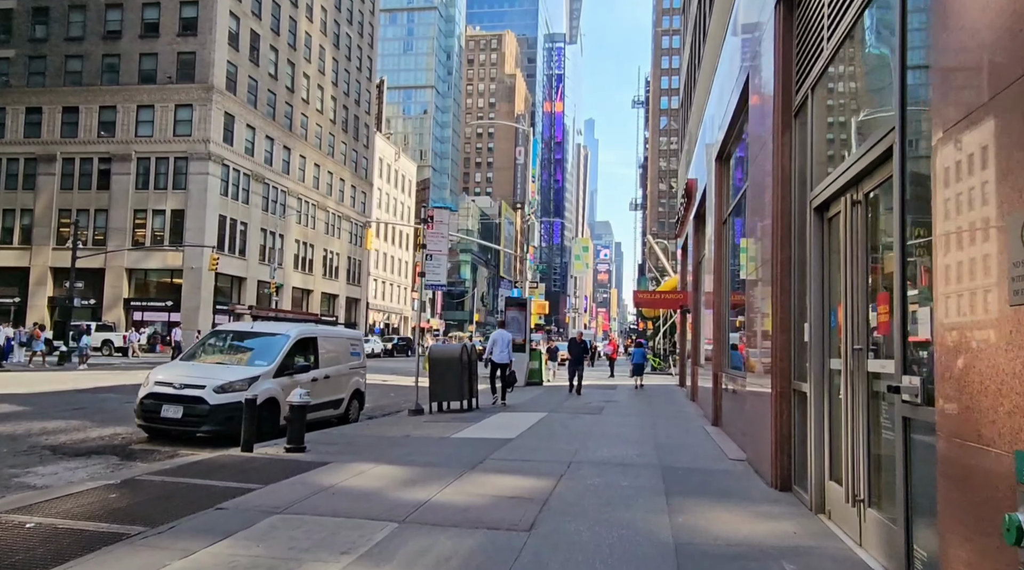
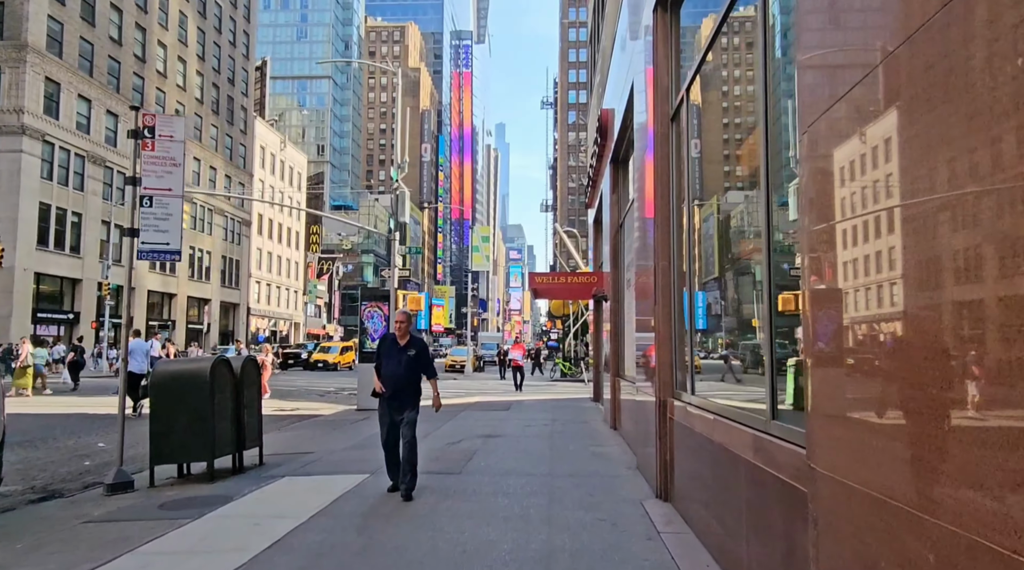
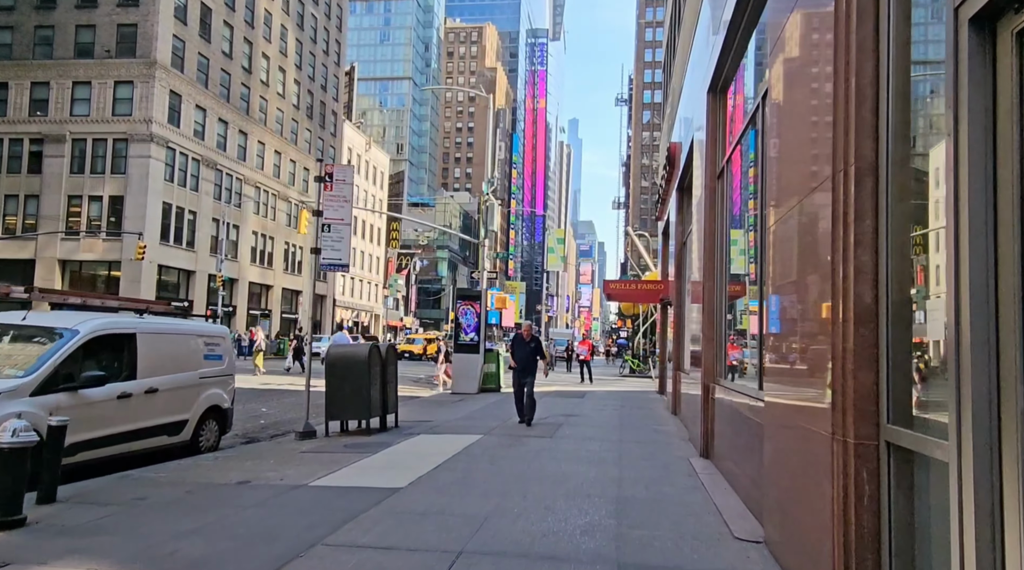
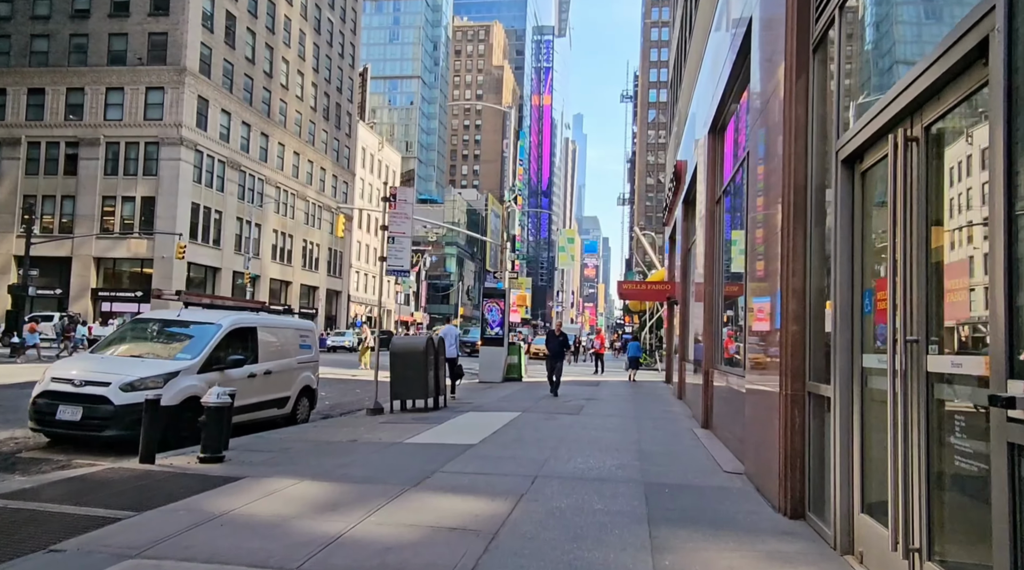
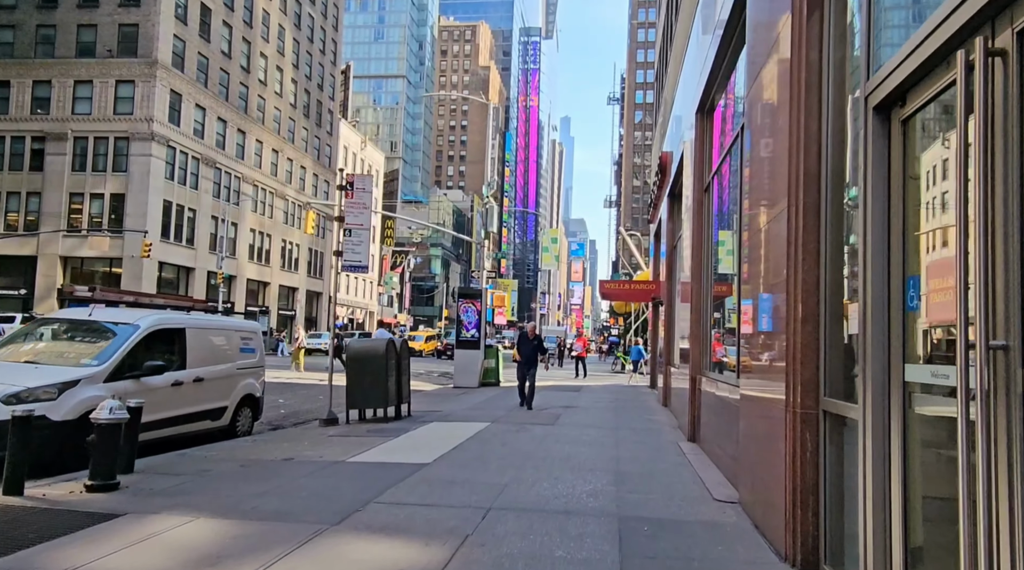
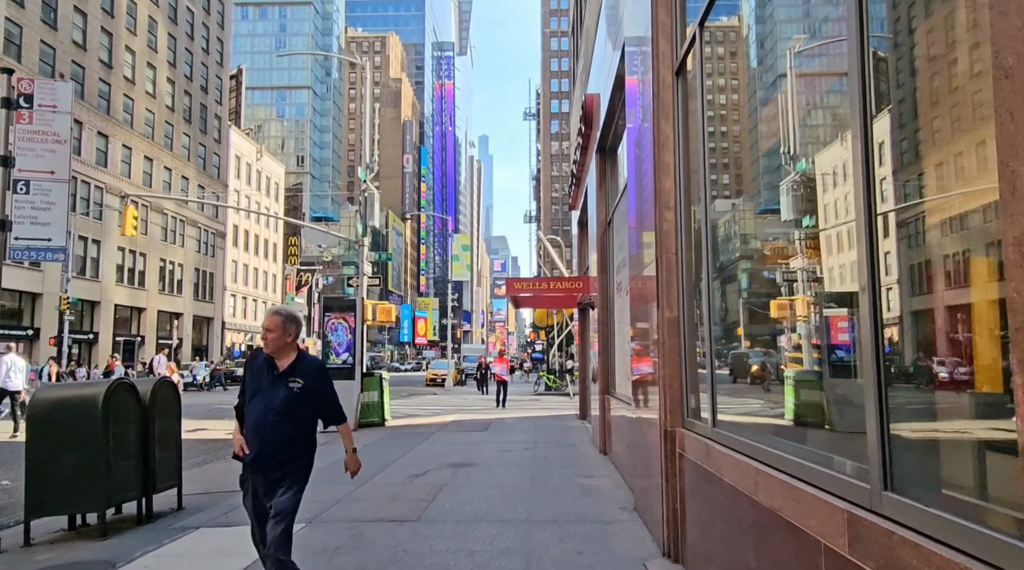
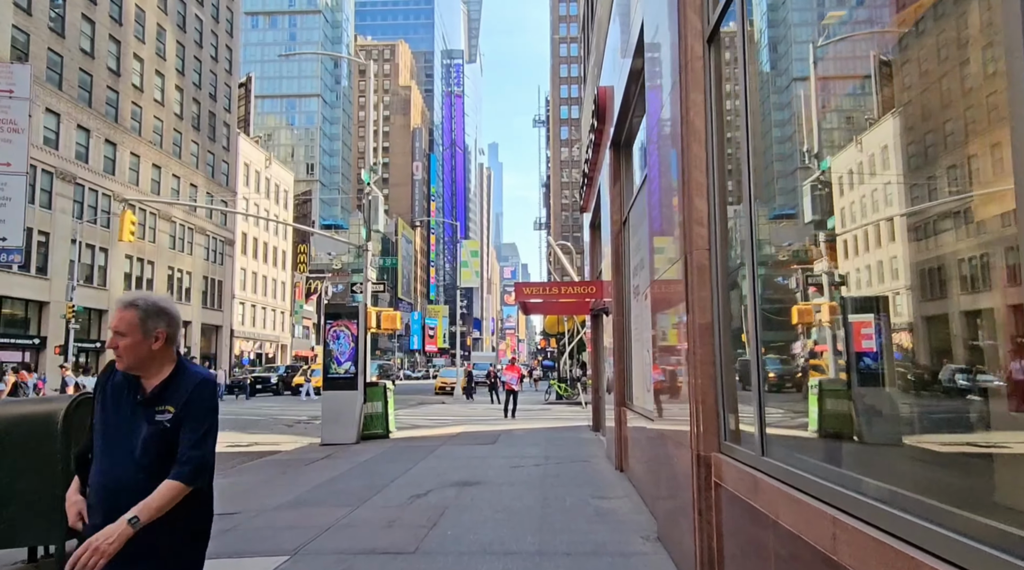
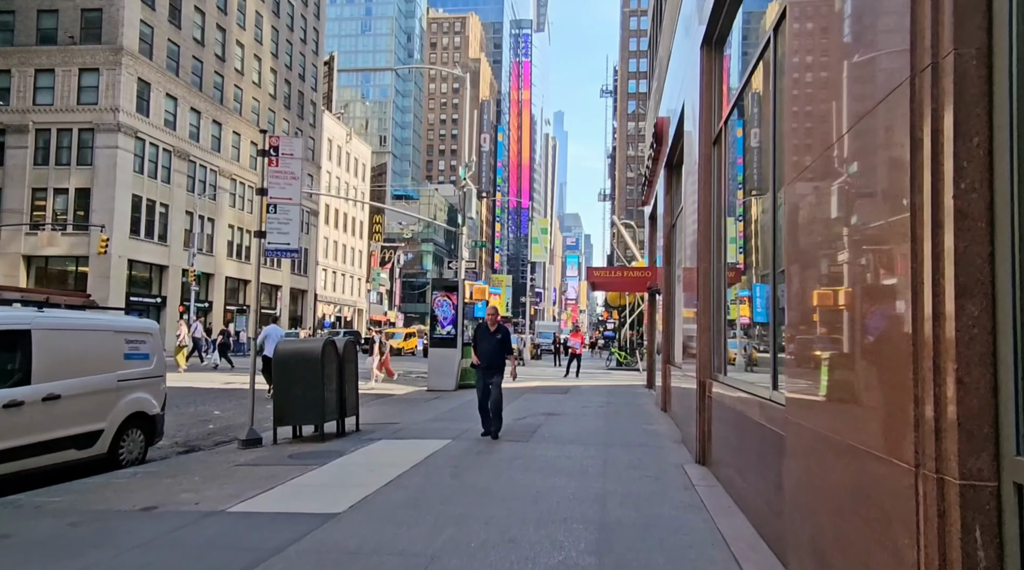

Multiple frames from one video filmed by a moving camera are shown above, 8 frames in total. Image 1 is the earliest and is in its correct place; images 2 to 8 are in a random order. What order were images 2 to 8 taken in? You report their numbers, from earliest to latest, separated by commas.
4, 5, 3, 8, 2, 6, 7
